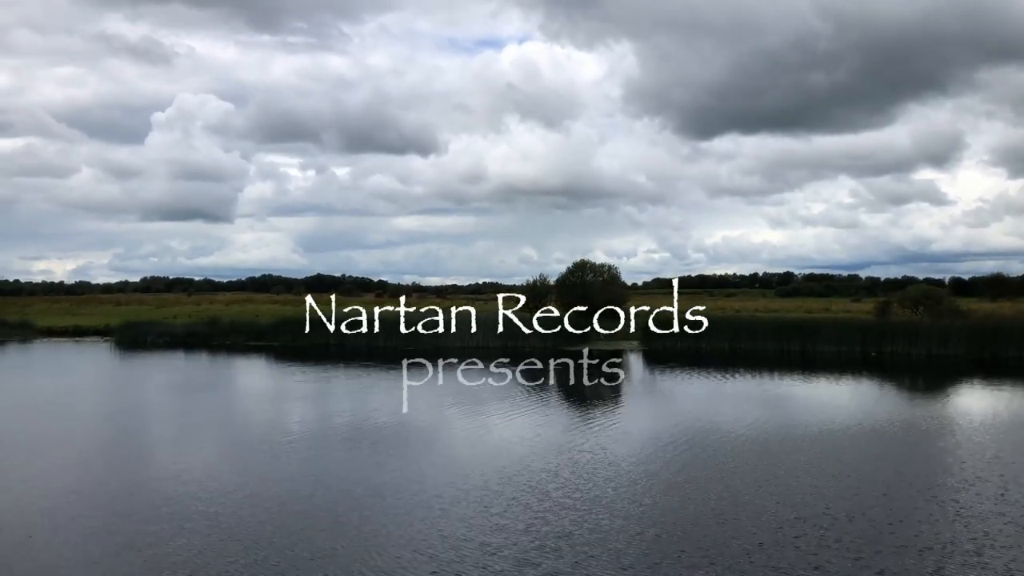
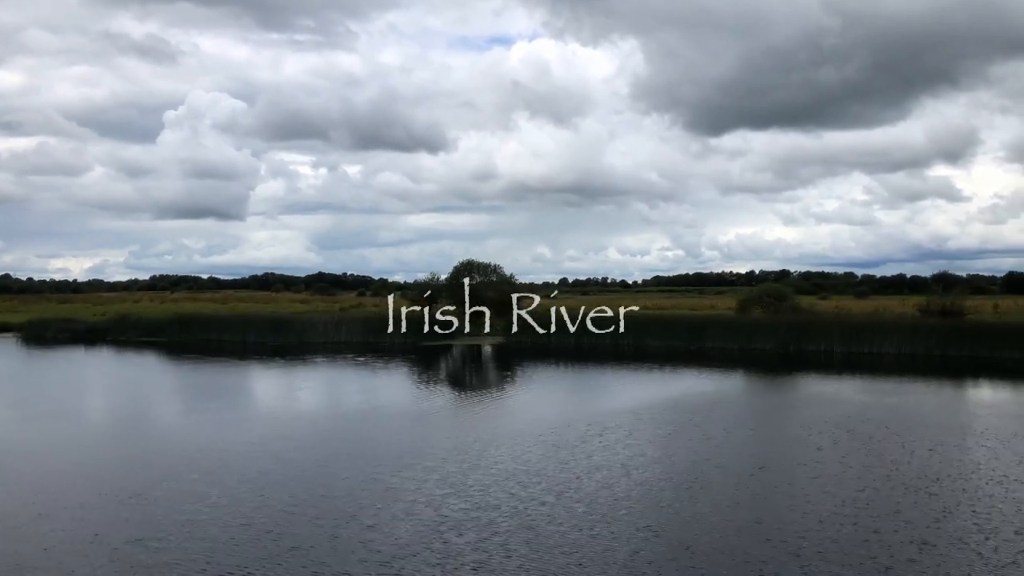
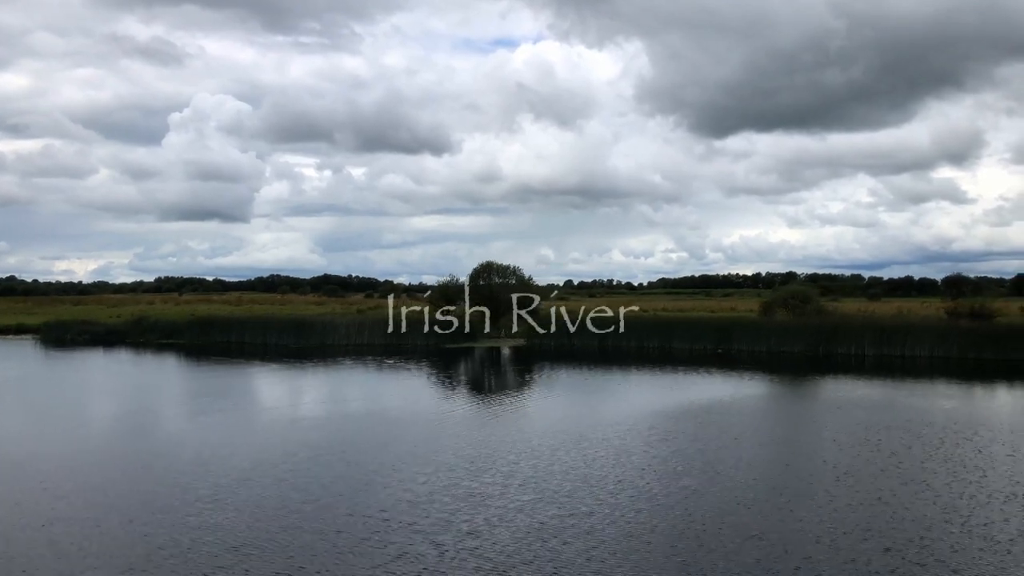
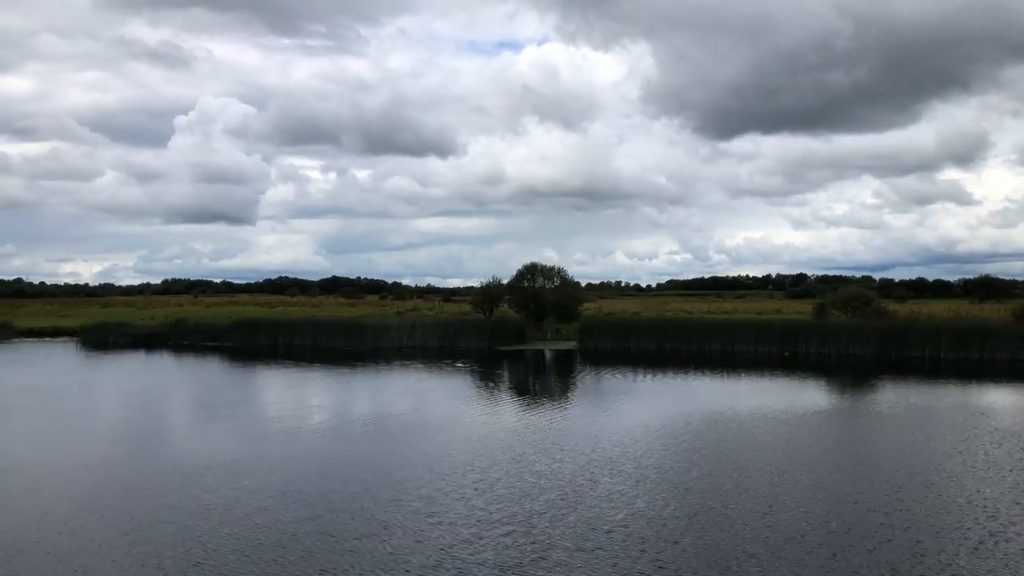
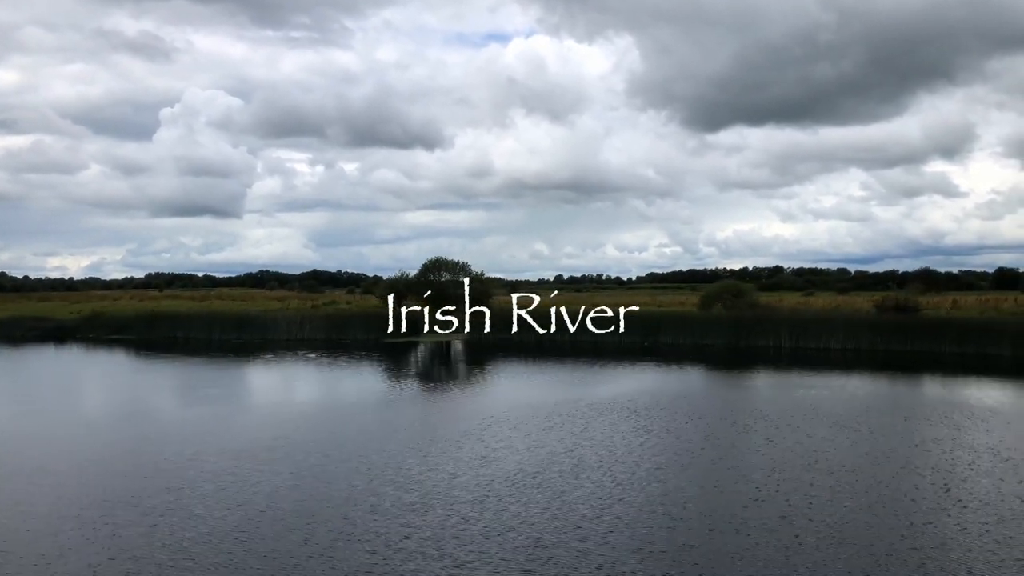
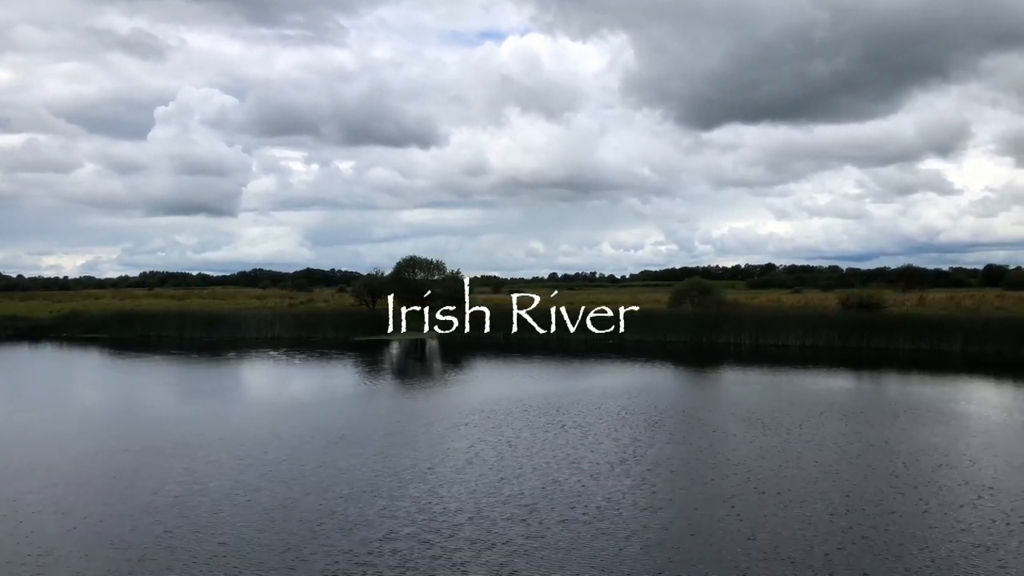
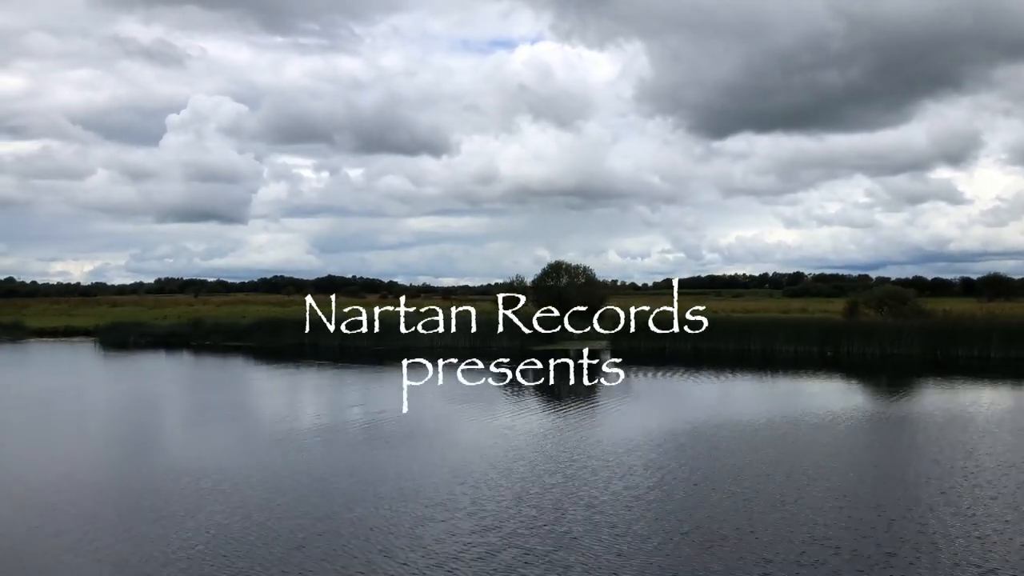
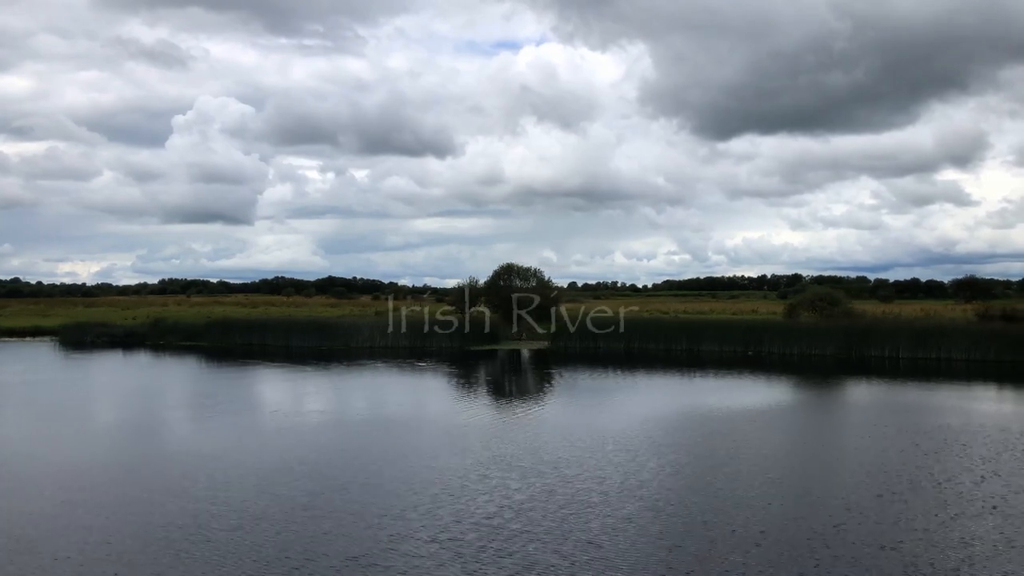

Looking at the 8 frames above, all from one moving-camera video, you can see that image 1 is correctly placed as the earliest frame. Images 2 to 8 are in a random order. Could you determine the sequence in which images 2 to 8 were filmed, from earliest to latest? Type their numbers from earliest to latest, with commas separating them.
7, 4, 8, 3, 2, 5, 6
